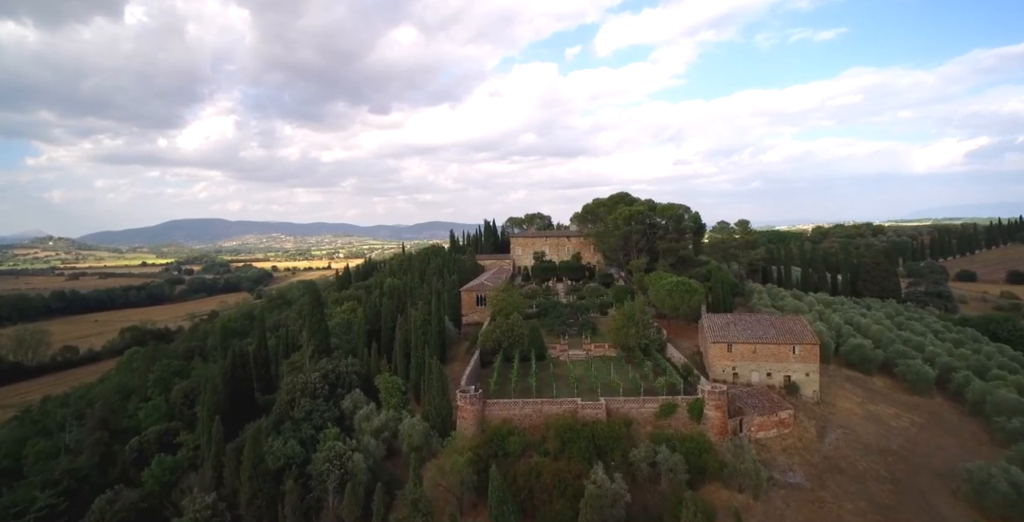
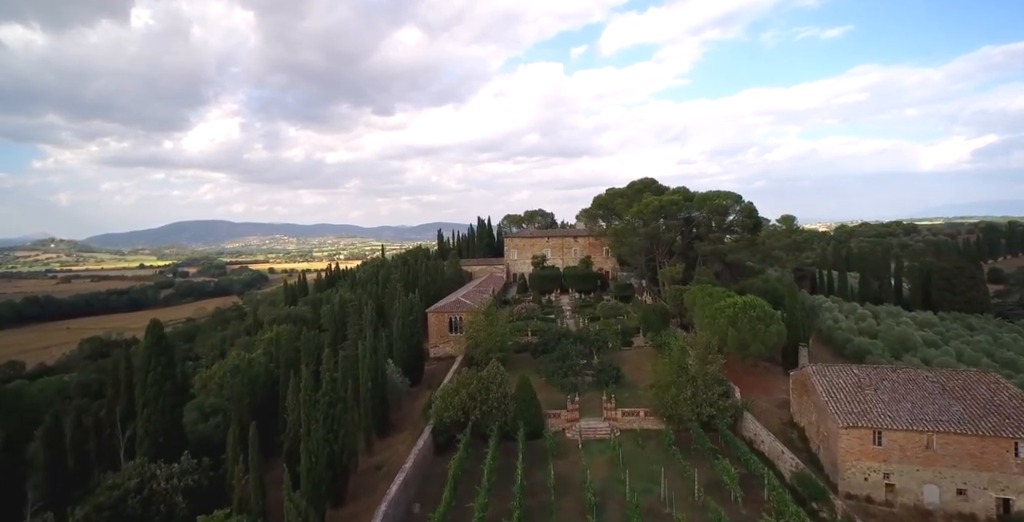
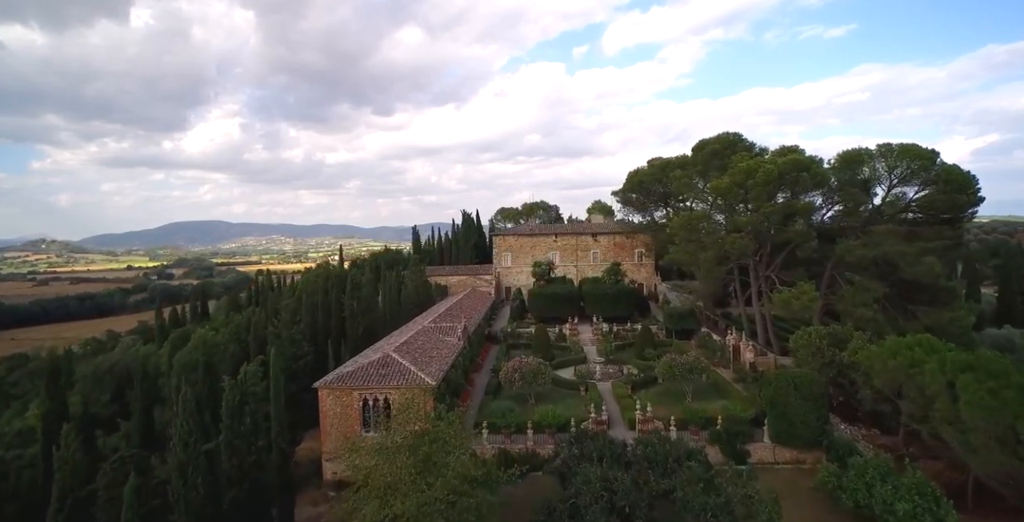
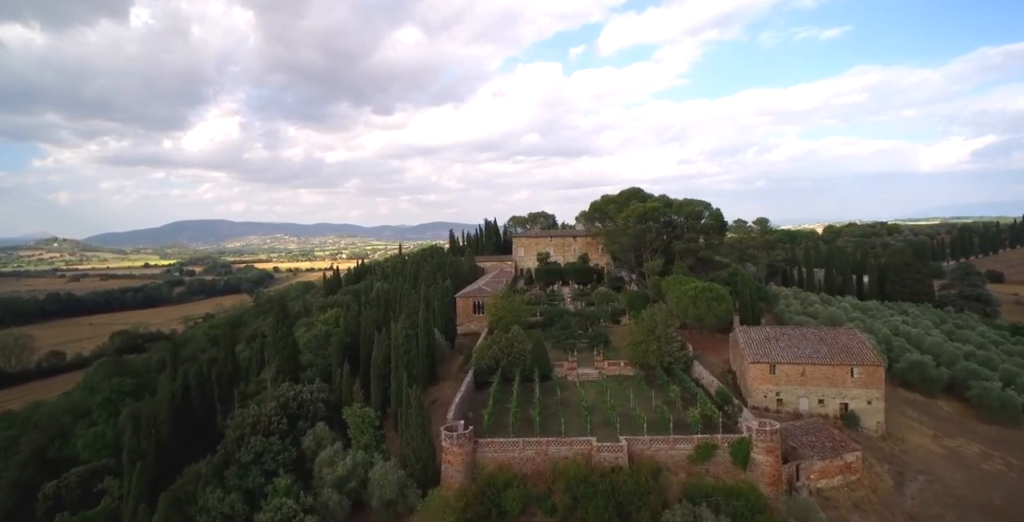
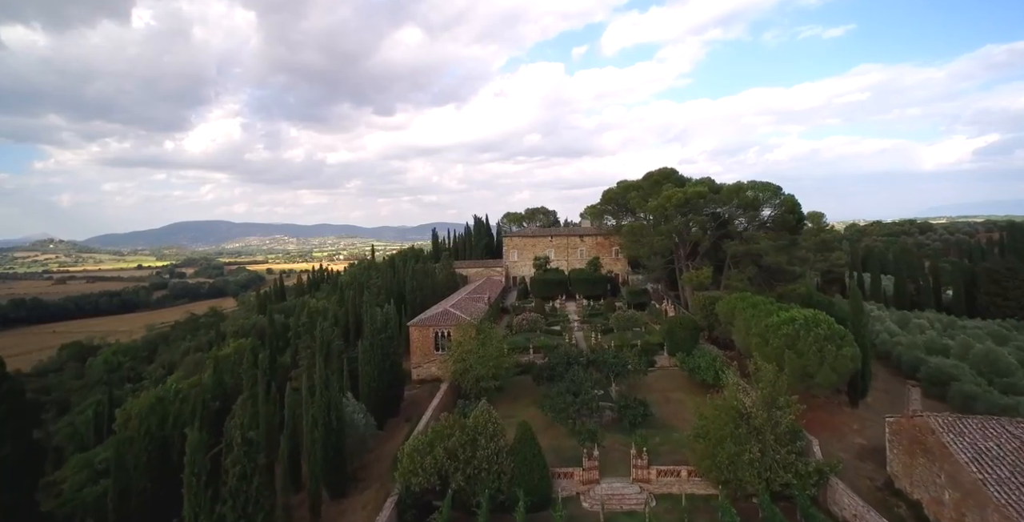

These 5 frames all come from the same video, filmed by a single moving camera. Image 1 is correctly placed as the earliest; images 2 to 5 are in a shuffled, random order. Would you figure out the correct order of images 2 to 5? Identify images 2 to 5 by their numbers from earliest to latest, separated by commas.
4, 2, 5, 3
